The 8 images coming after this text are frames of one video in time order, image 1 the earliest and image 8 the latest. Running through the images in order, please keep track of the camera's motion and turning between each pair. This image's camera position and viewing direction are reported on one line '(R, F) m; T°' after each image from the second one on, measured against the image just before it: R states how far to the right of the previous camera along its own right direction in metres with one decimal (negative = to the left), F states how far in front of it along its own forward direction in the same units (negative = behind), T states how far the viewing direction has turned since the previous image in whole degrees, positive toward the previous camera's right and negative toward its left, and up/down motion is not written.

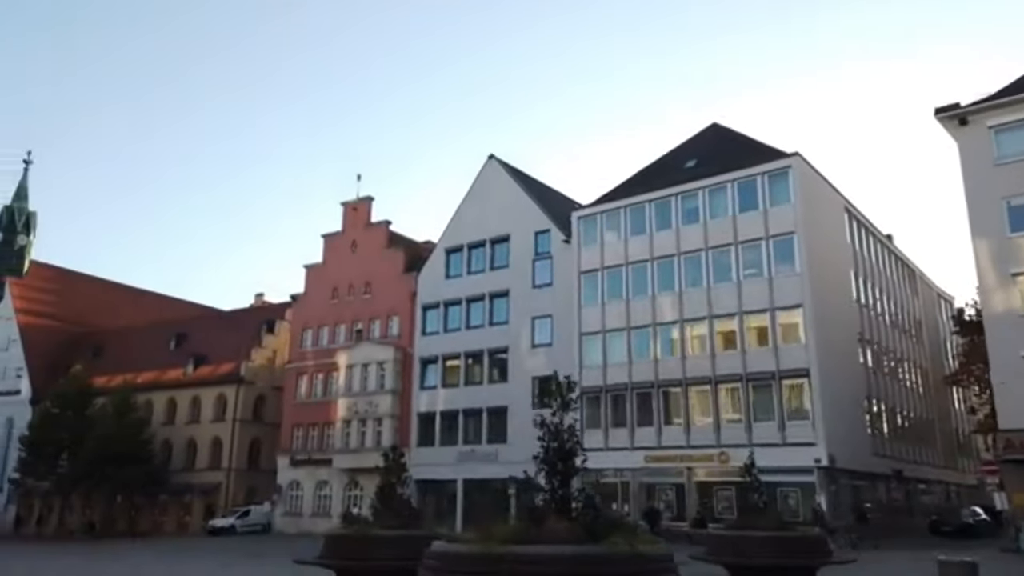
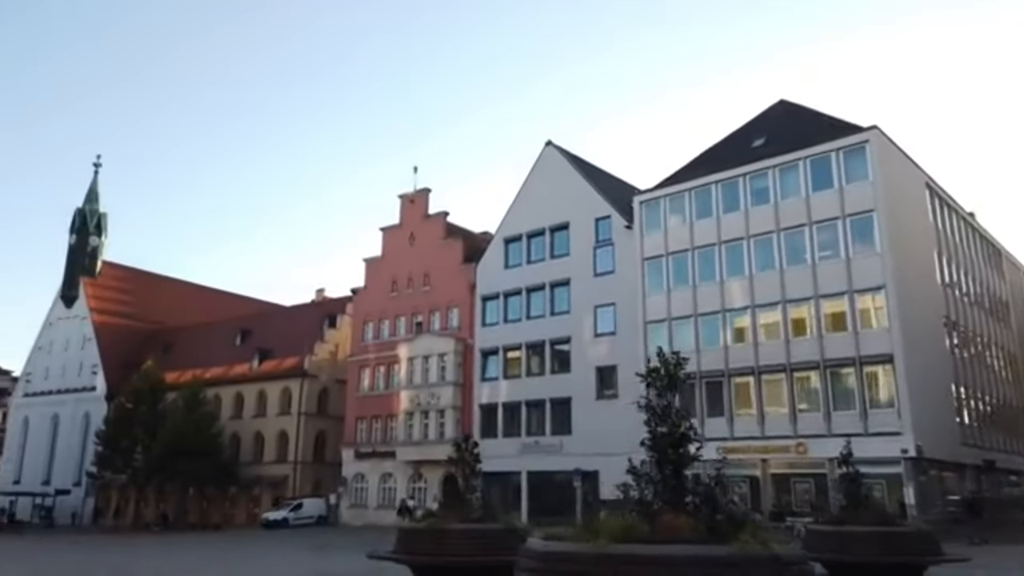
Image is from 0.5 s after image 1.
(-0.4, +0.8) m; -4°
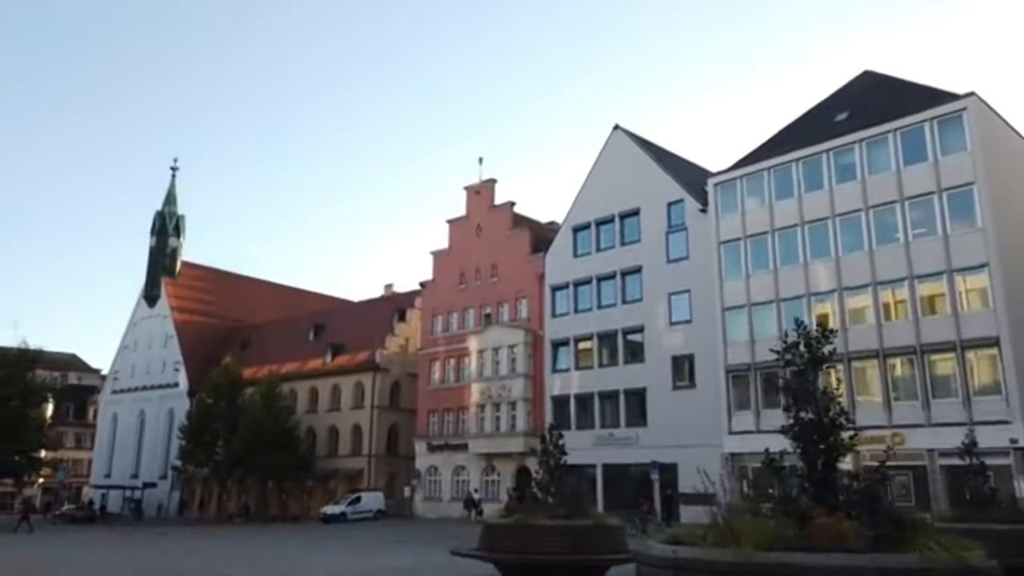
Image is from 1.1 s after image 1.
(-0.3, +0.8) m; -5°
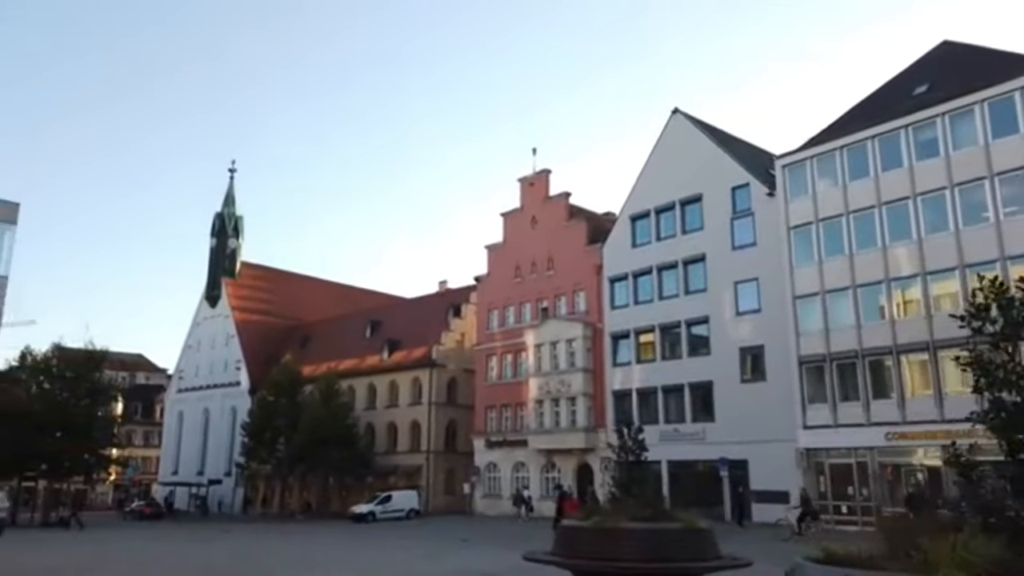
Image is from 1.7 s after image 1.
(-0.3, +1.0) m; -4°
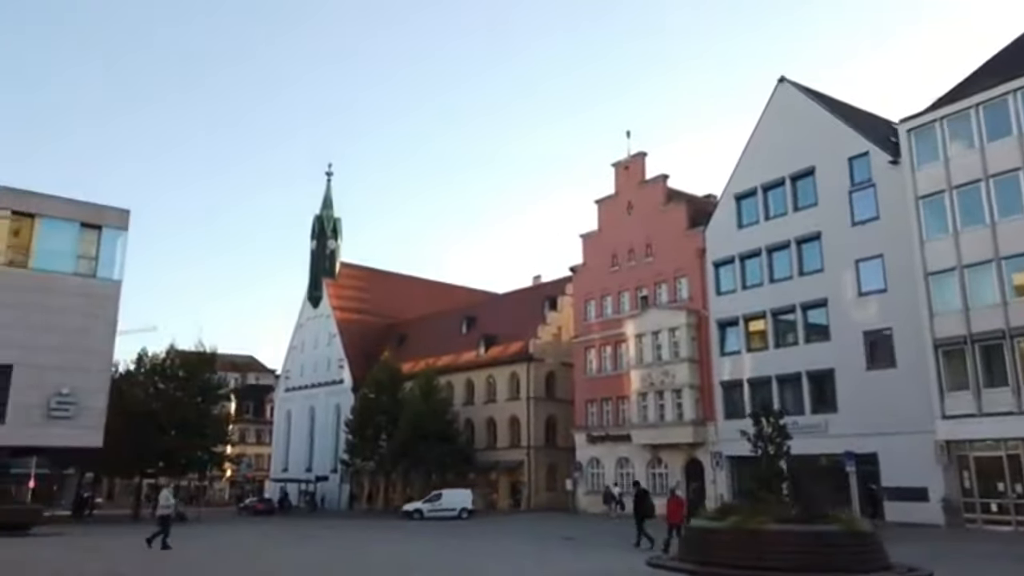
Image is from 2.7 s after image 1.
(-0.3, +1.4) m; -7°
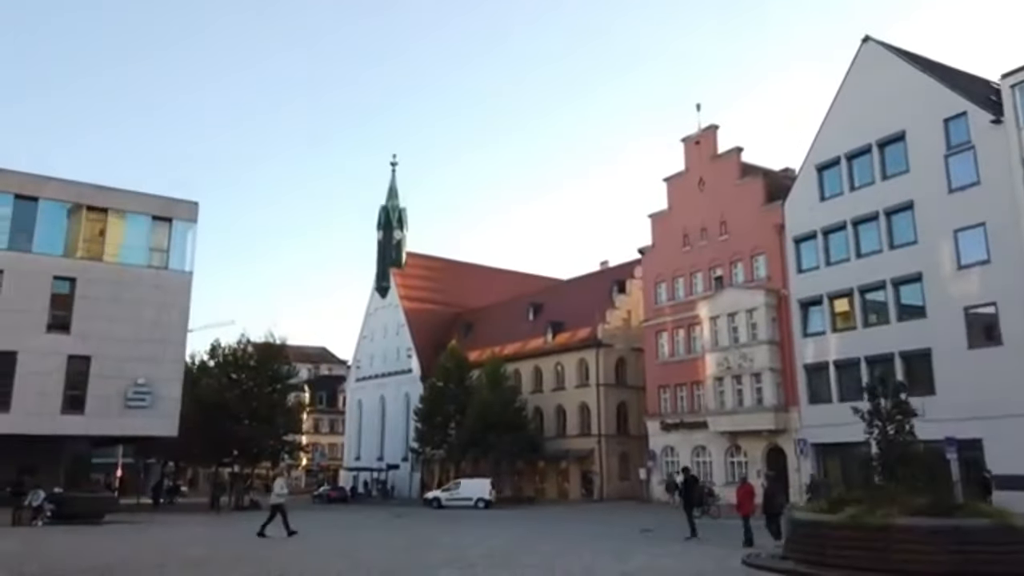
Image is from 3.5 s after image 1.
(0.0, +1.3) m; -5°
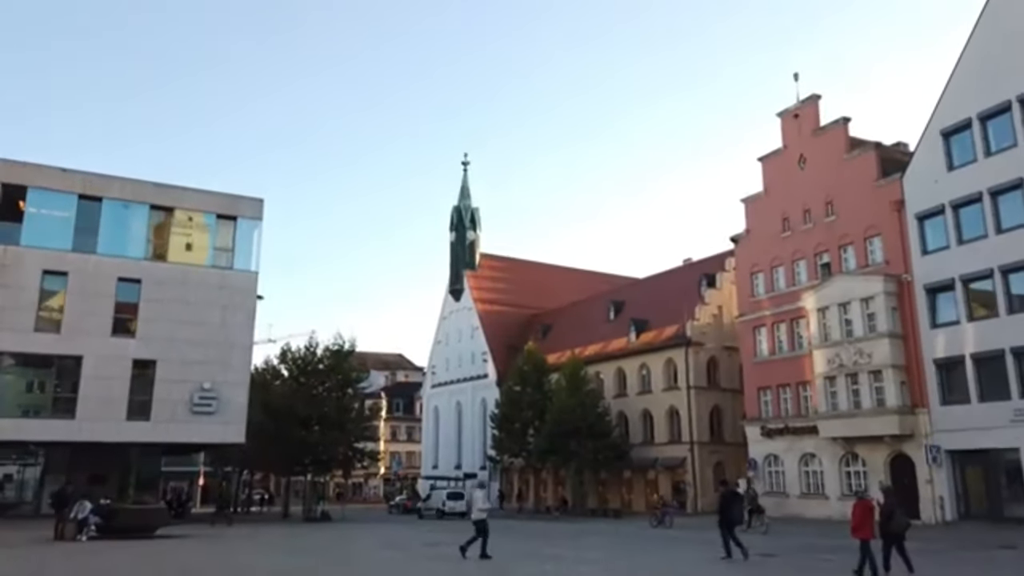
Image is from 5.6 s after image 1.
(-0.3, +3.4) m; -6°
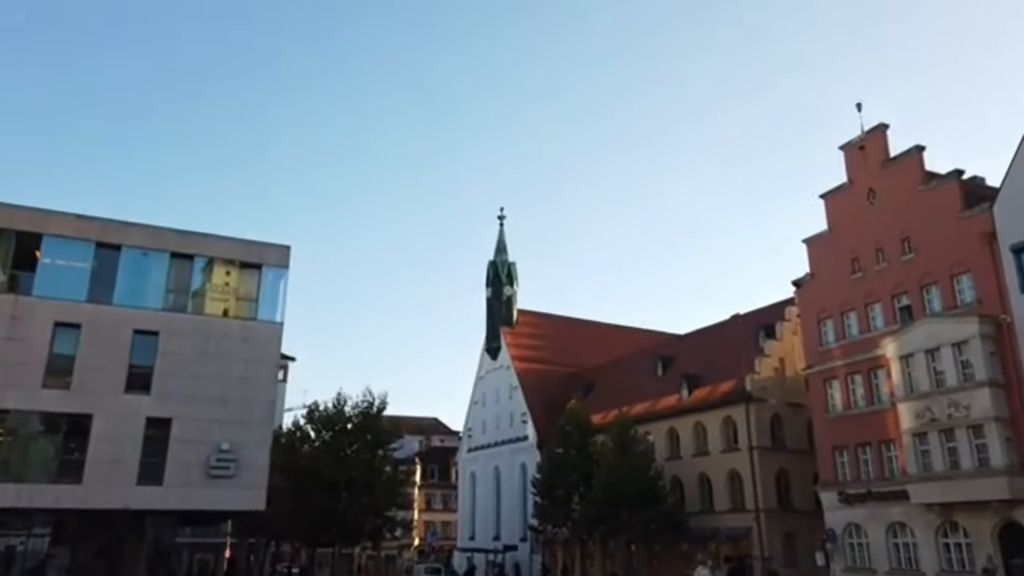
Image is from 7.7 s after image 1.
(-0.5, +3.3) m; -3°
